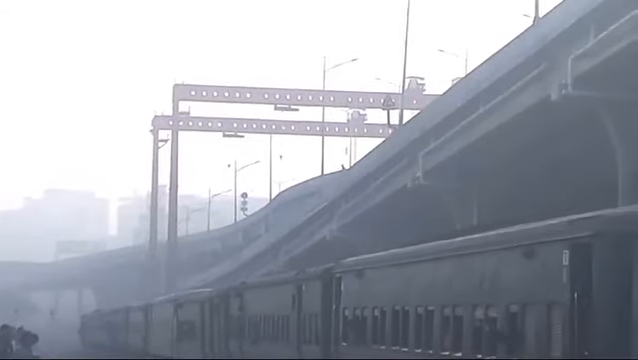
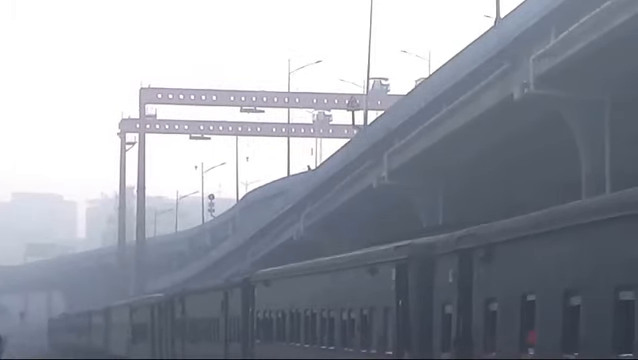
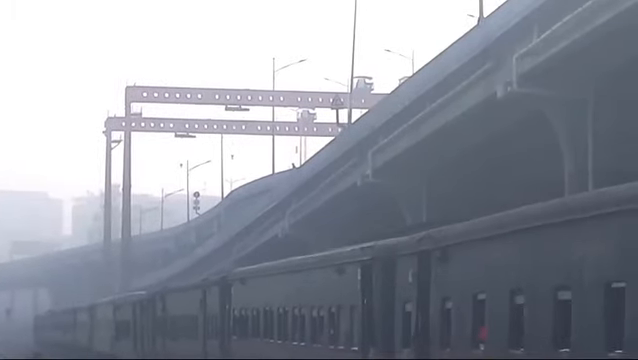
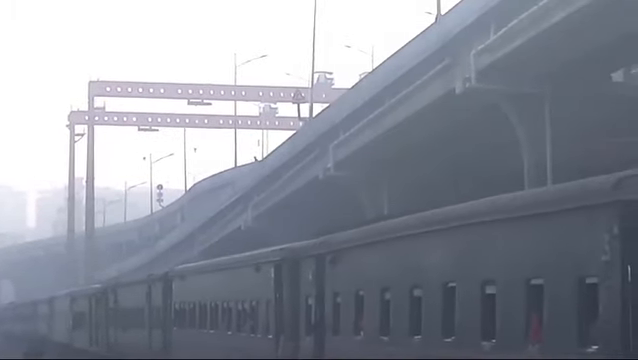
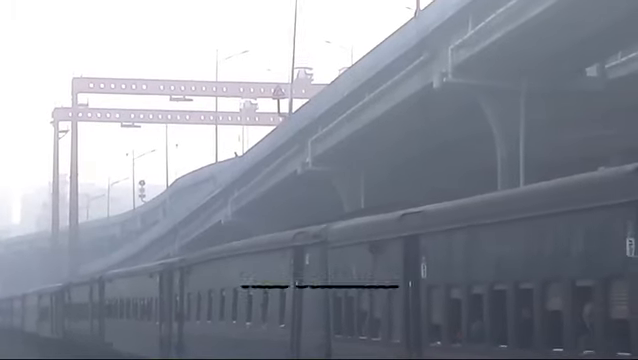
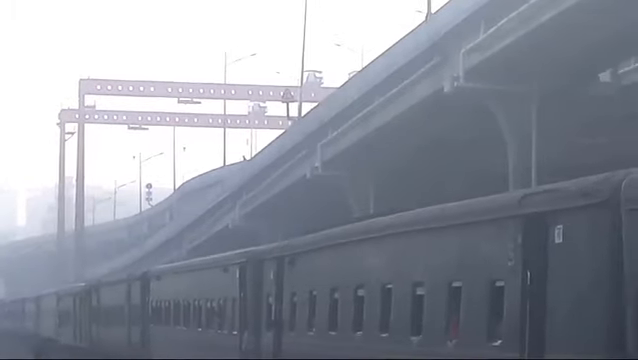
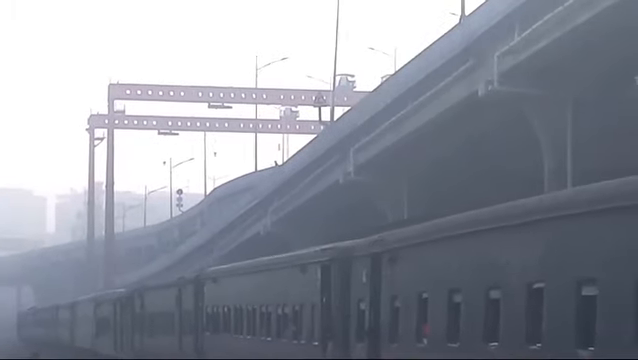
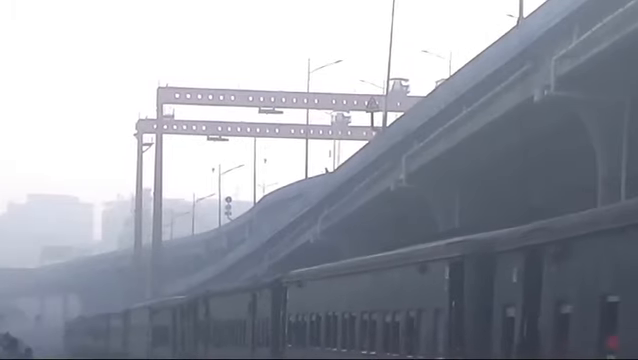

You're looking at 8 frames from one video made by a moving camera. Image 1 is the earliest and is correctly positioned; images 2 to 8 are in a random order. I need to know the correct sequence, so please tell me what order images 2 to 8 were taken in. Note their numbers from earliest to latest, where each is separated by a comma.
8, 2, 3, 7, 4, 6, 5
